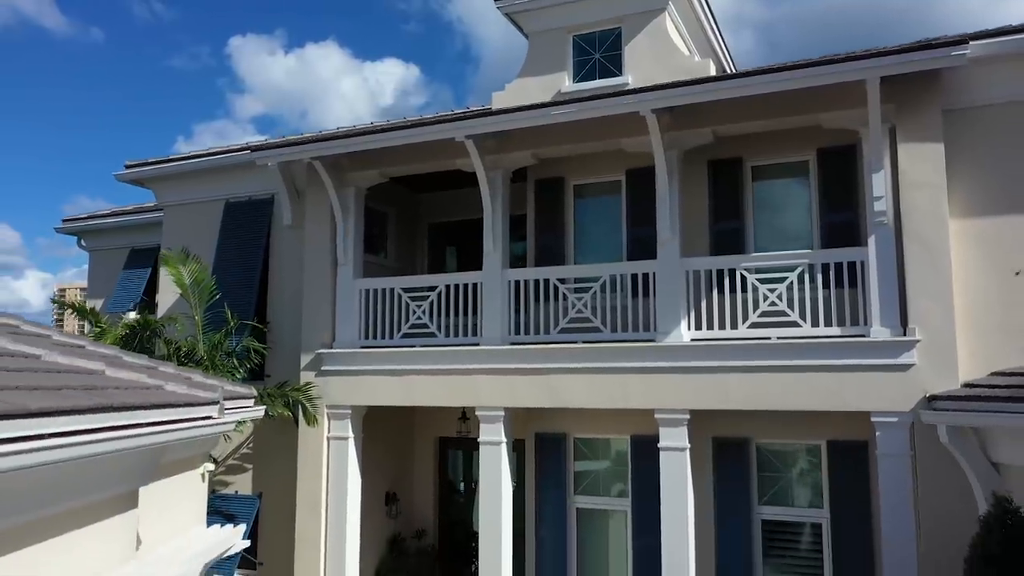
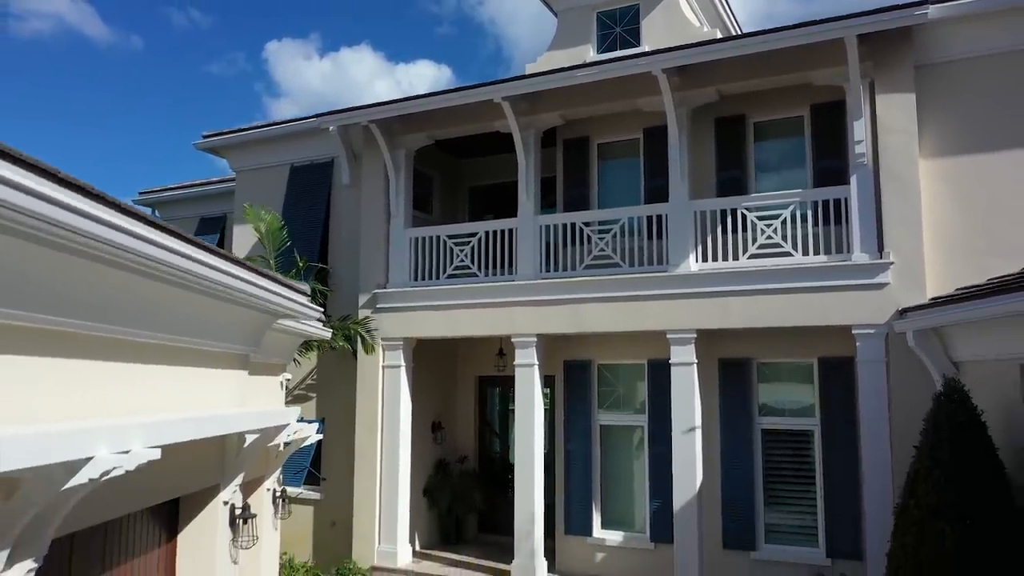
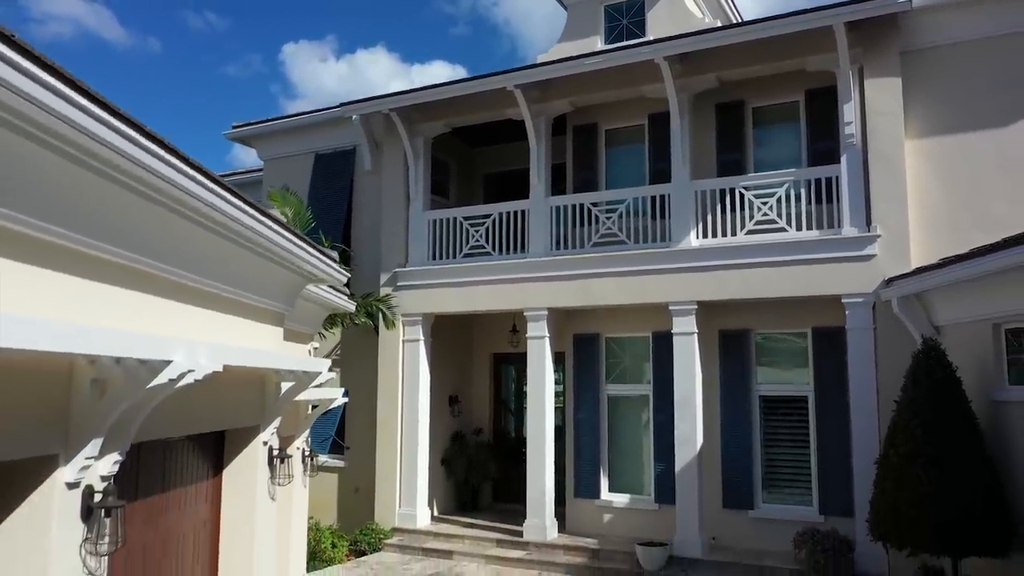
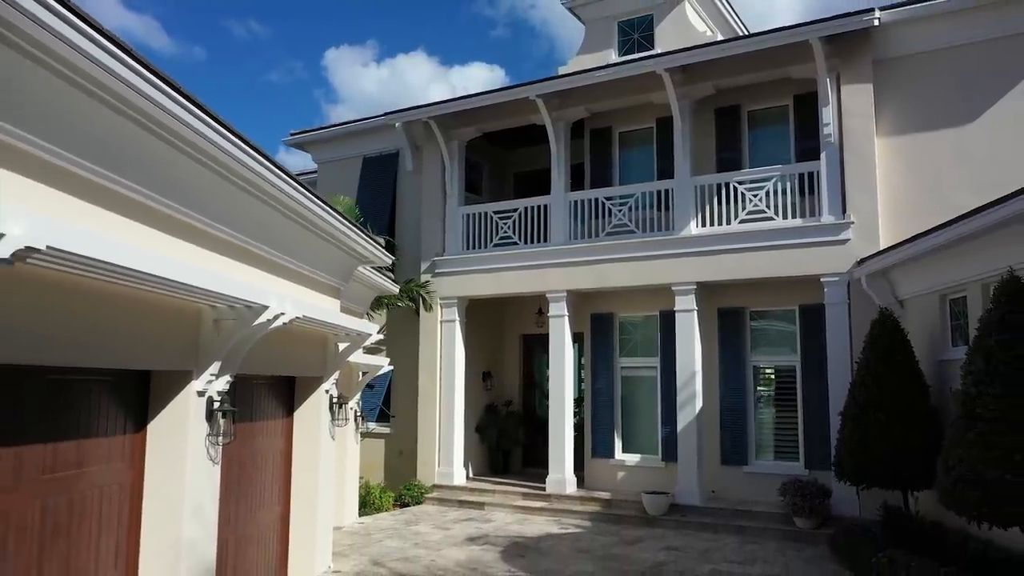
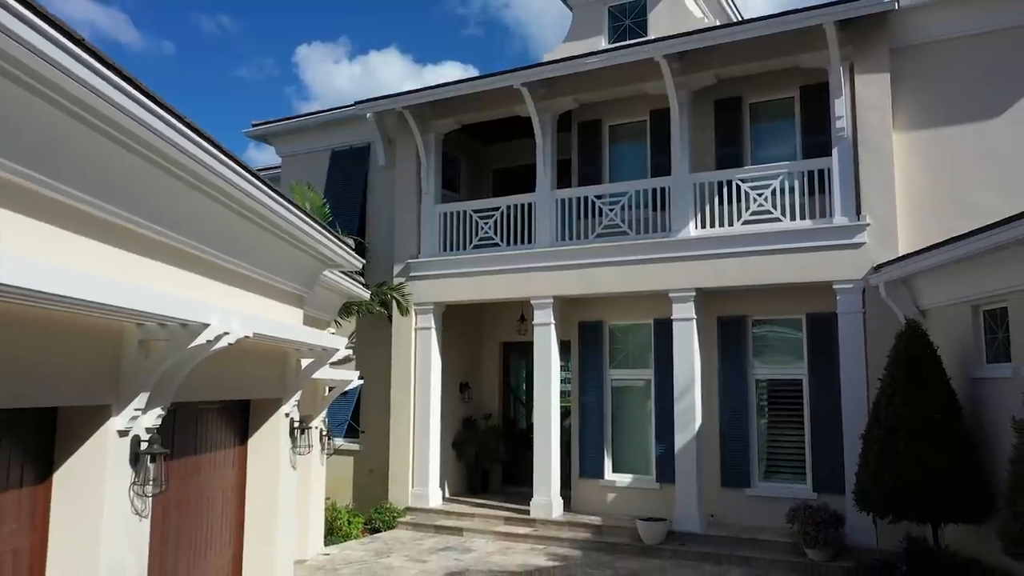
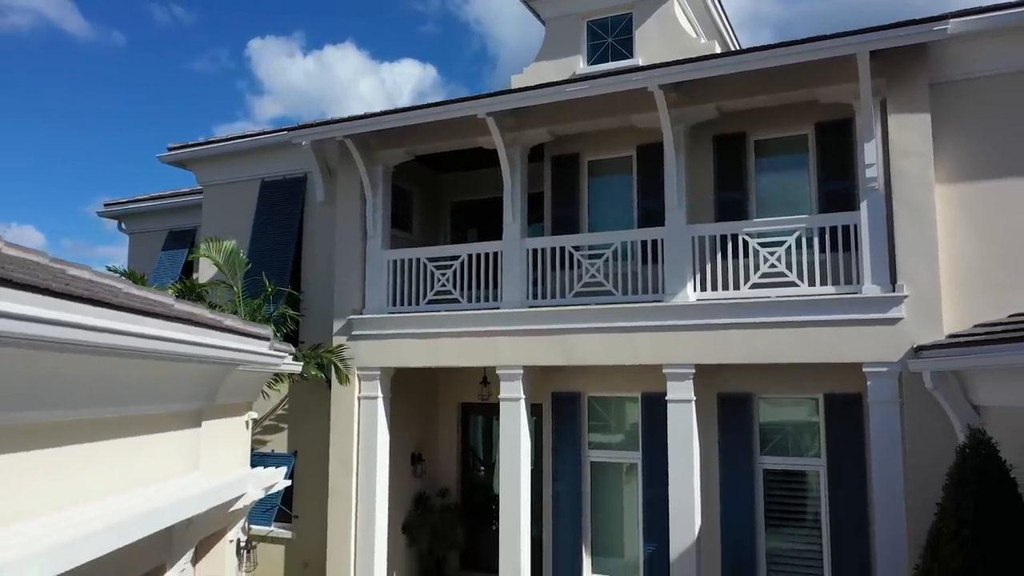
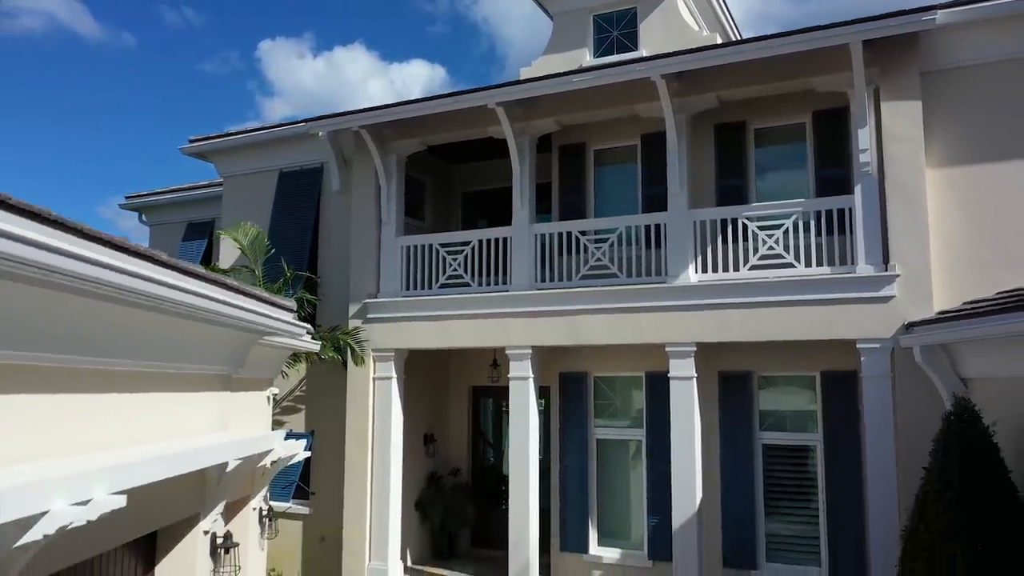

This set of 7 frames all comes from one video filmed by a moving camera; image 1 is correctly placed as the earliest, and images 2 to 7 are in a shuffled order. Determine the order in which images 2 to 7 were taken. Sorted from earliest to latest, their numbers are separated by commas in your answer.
6, 7, 2, 3, 5, 4
